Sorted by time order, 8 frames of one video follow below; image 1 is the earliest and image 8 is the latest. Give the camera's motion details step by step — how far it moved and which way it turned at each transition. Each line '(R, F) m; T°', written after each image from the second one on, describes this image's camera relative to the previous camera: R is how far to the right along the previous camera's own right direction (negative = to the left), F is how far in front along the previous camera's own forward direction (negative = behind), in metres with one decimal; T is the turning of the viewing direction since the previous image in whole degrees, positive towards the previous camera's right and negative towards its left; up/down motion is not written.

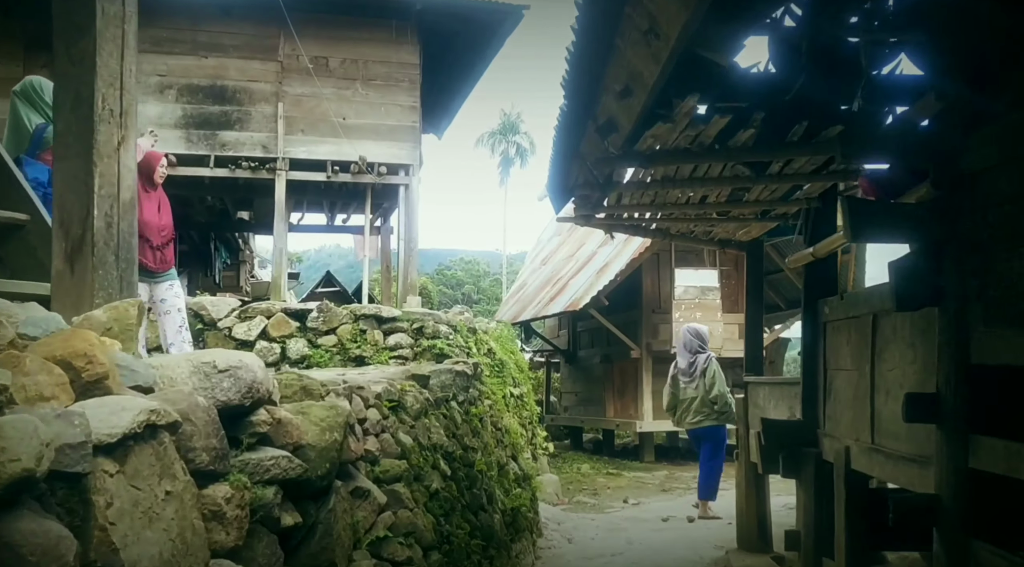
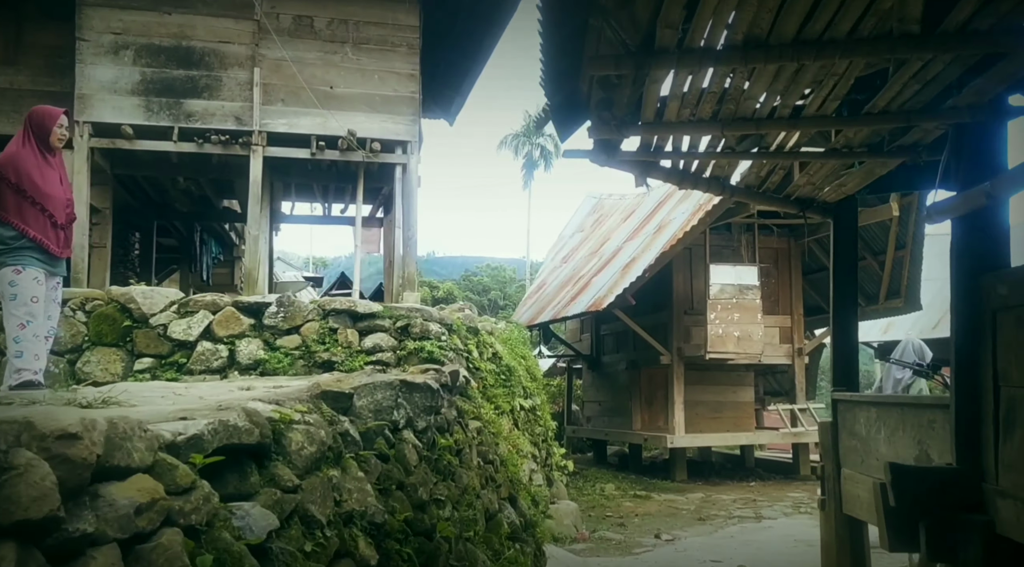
(+0.2, +1.7) m; -2°
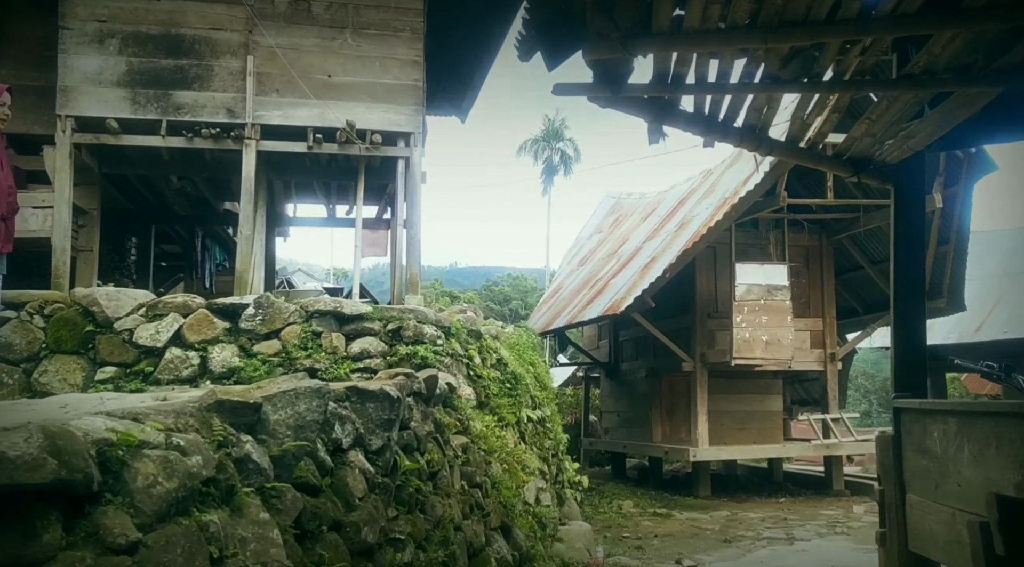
(+0.2, +0.7) m; -1°
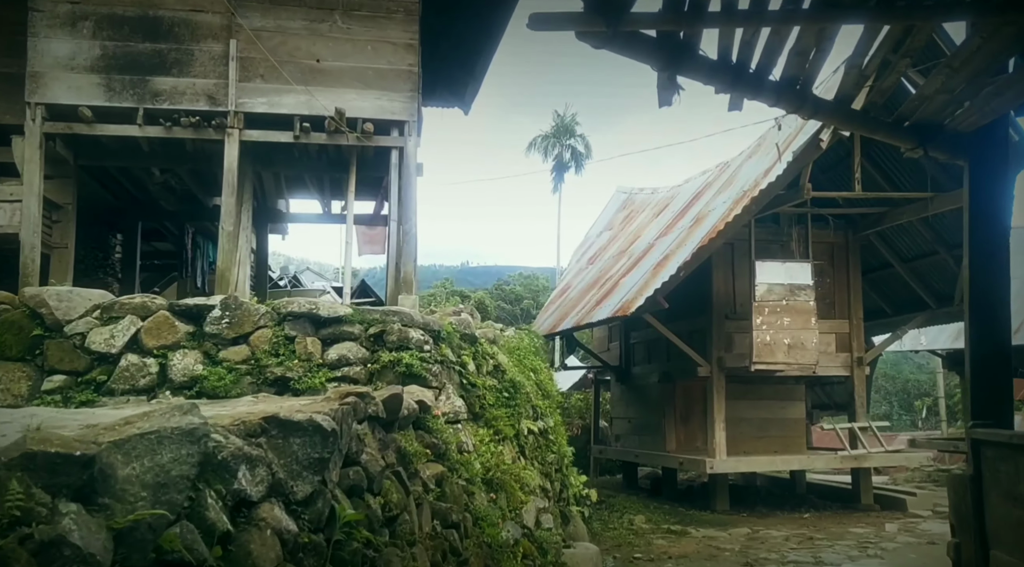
(+0.1, +0.7) m; -1°
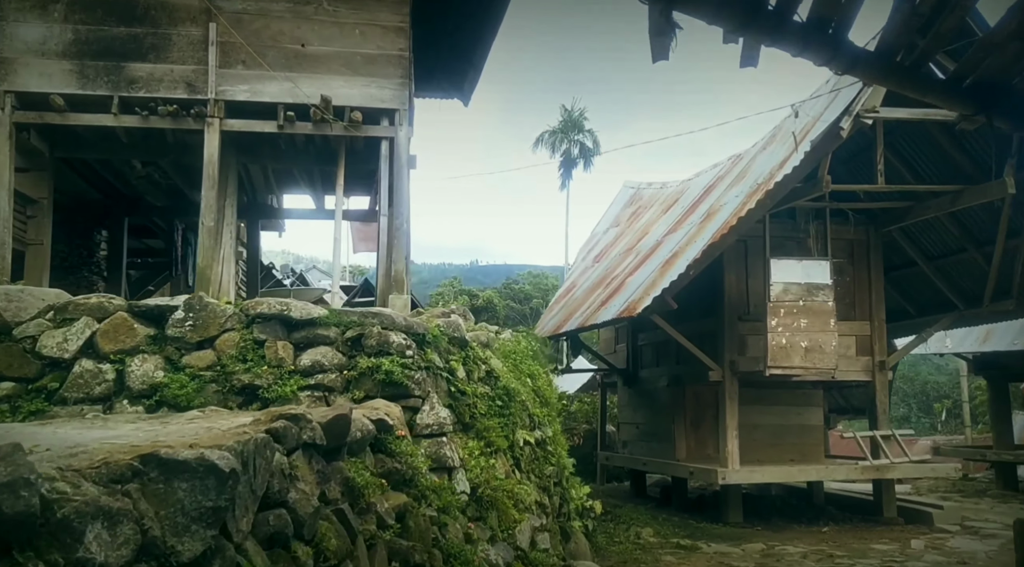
(+0.1, +0.6) m; -1°
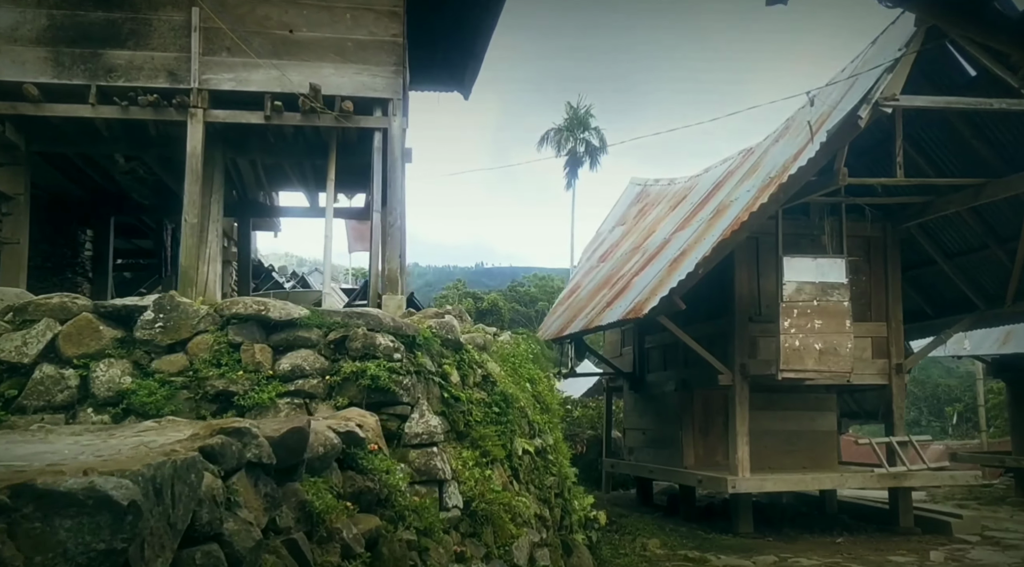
(0.0, +0.4) m; 0°
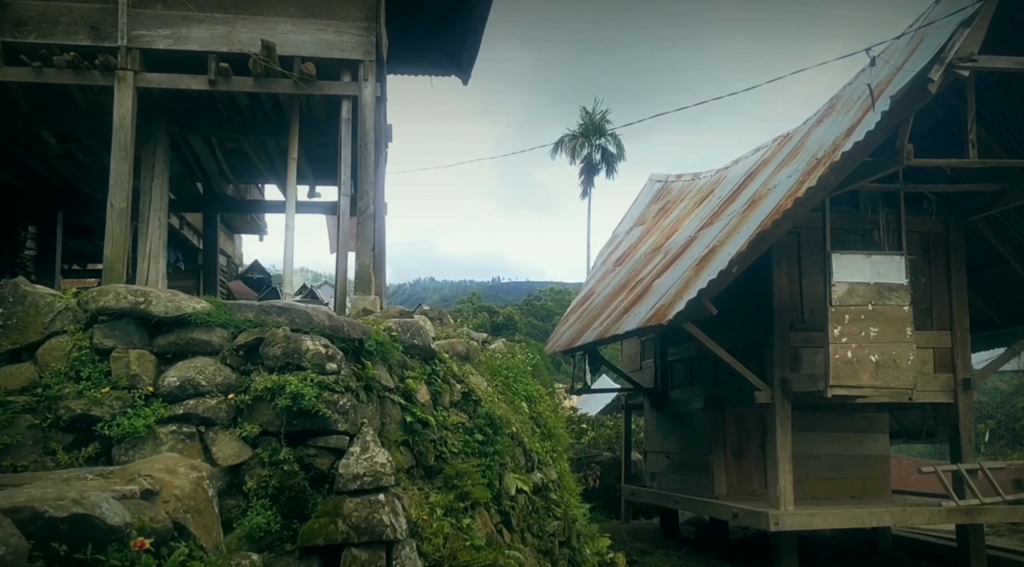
(+0.2, +1.4) m; -1°
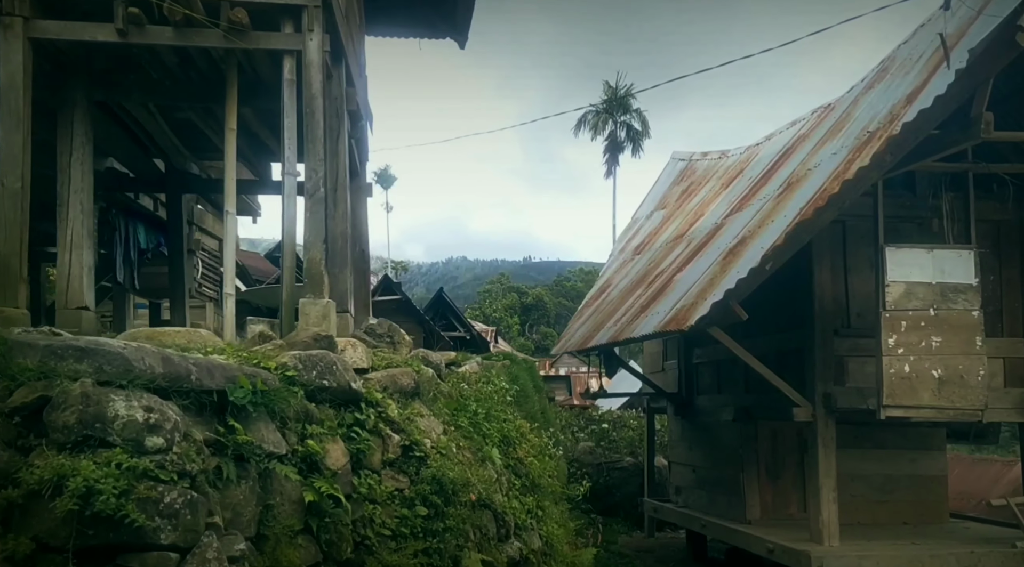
(+0.3, +1.3) m; -2°
